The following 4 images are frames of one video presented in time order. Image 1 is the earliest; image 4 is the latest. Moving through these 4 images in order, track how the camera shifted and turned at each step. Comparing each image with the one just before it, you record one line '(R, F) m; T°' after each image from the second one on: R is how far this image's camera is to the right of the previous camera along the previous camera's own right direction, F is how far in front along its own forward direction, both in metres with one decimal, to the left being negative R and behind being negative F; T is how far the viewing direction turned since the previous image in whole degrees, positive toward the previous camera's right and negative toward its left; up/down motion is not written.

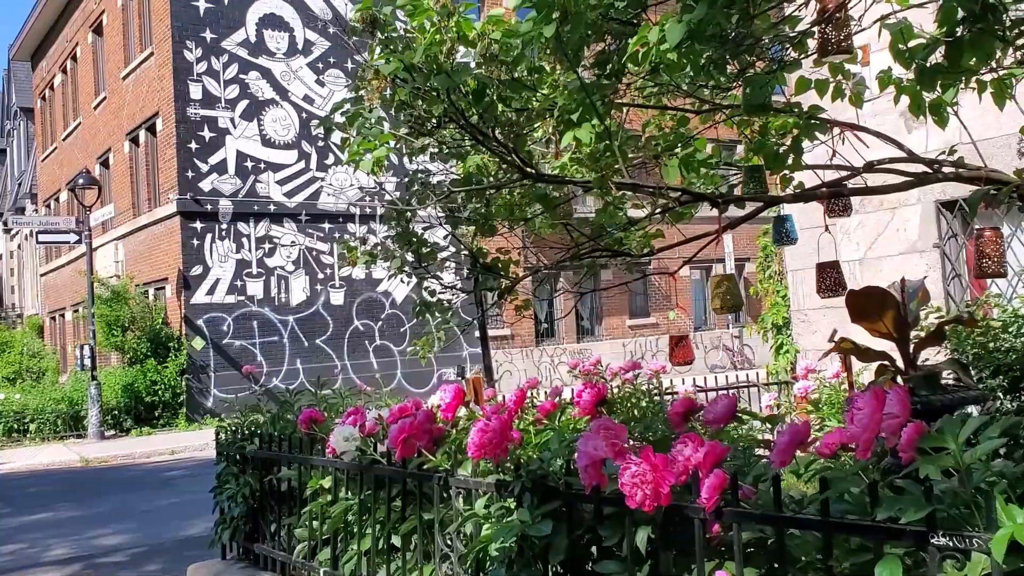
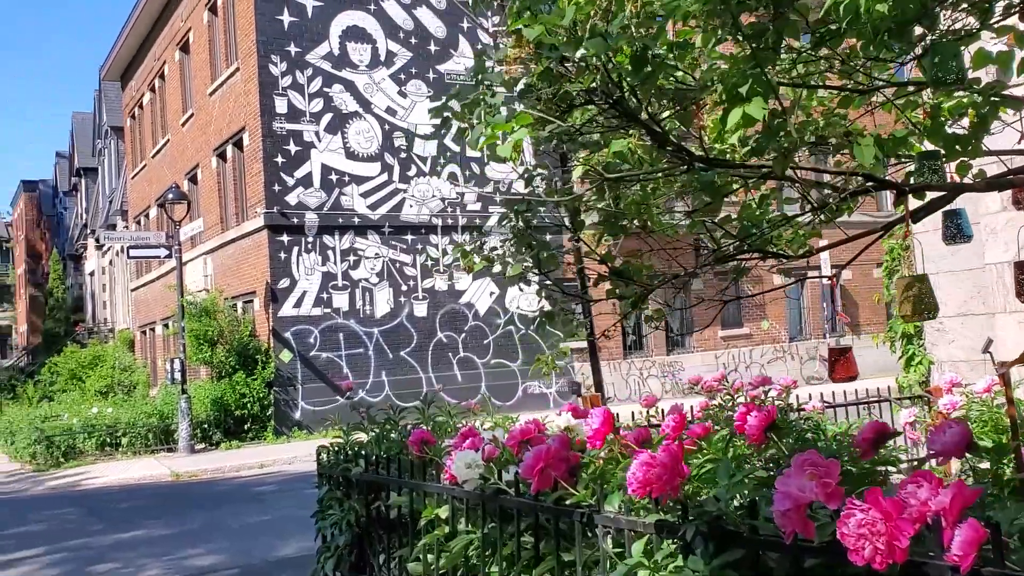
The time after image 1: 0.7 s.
(-0.2, +0.4) m; -5°
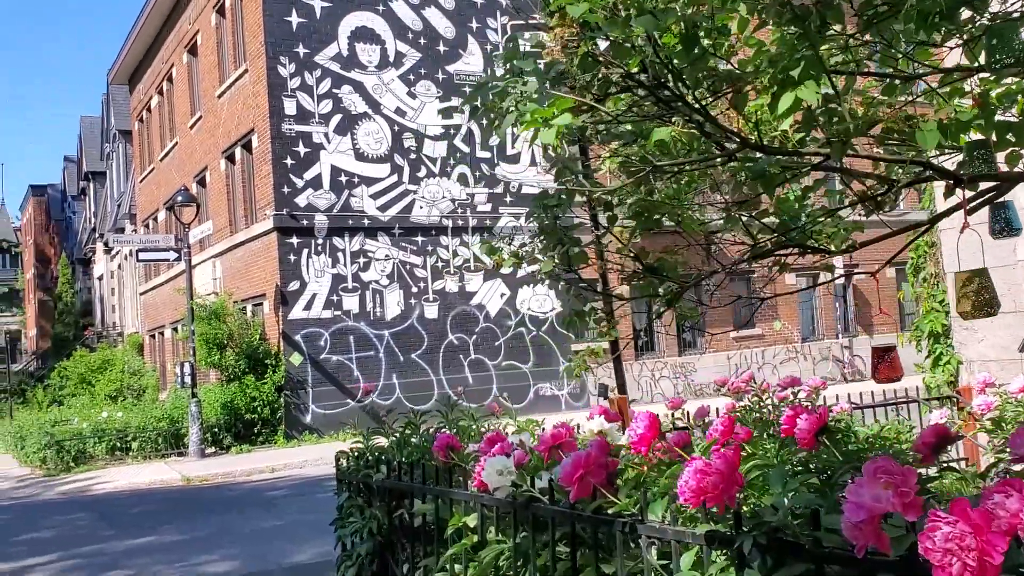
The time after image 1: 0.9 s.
(-0.1, +0.1) m; 0°
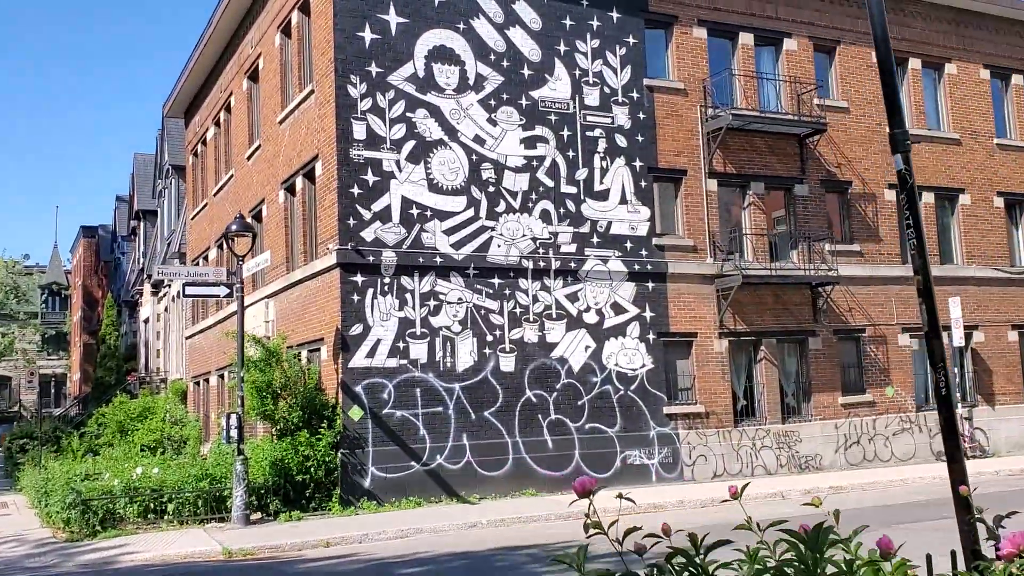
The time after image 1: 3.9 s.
(-0.8, +2.2) m; -3°
